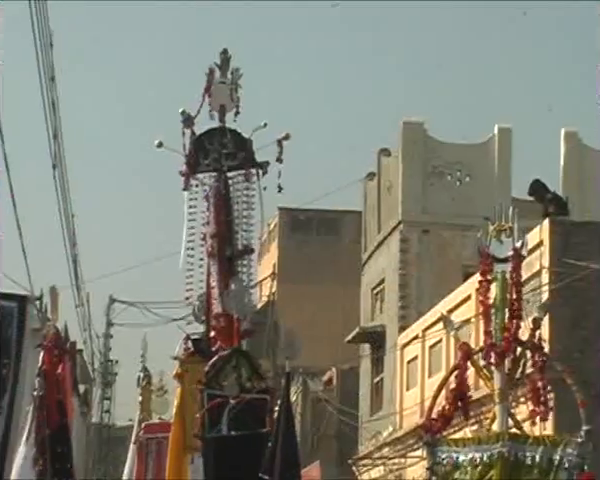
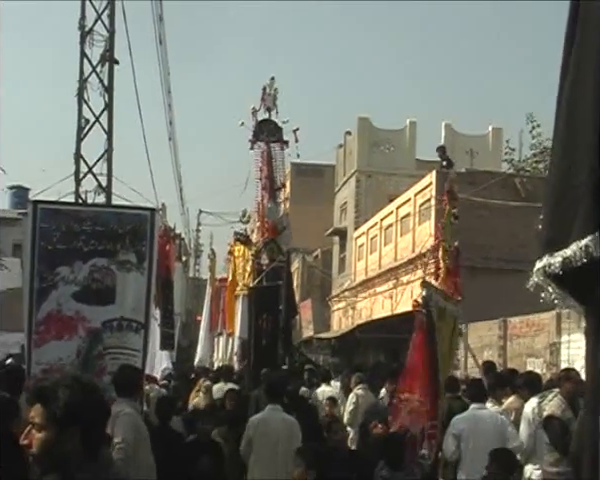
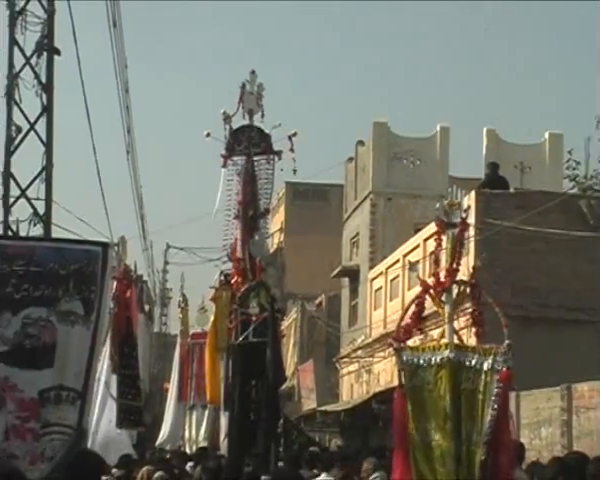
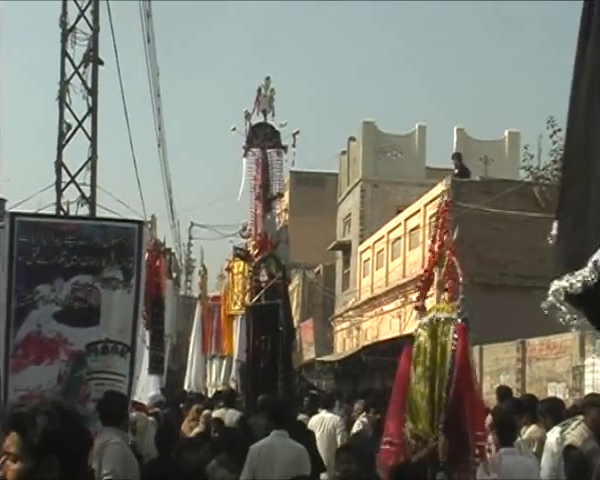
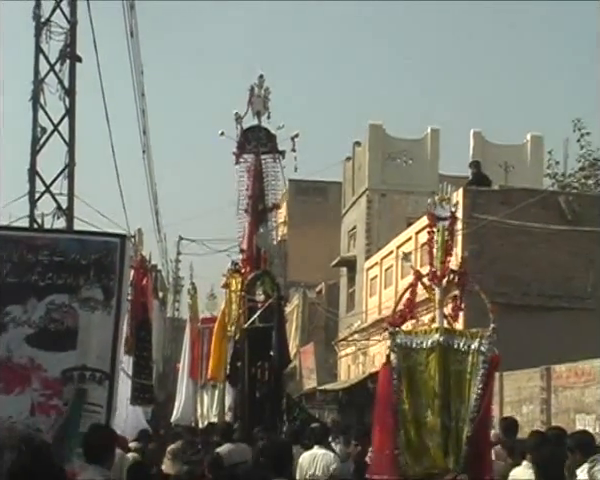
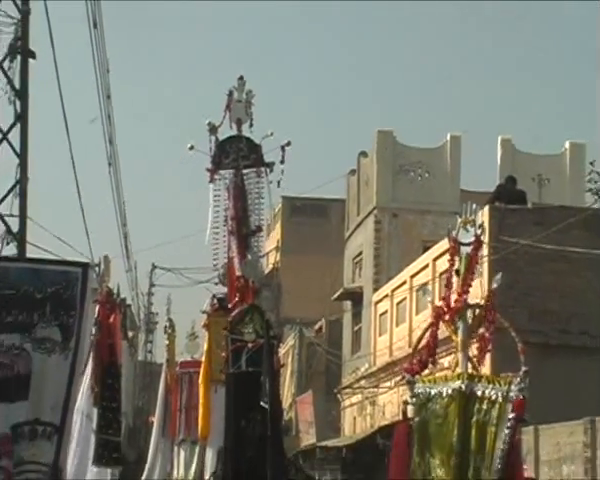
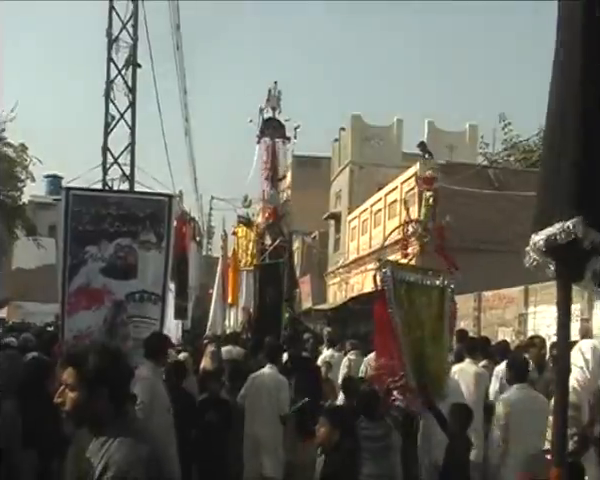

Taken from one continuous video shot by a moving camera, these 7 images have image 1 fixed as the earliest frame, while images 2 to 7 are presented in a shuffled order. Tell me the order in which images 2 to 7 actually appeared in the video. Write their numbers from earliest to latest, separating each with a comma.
6, 3, 5, 4, 2, 7
